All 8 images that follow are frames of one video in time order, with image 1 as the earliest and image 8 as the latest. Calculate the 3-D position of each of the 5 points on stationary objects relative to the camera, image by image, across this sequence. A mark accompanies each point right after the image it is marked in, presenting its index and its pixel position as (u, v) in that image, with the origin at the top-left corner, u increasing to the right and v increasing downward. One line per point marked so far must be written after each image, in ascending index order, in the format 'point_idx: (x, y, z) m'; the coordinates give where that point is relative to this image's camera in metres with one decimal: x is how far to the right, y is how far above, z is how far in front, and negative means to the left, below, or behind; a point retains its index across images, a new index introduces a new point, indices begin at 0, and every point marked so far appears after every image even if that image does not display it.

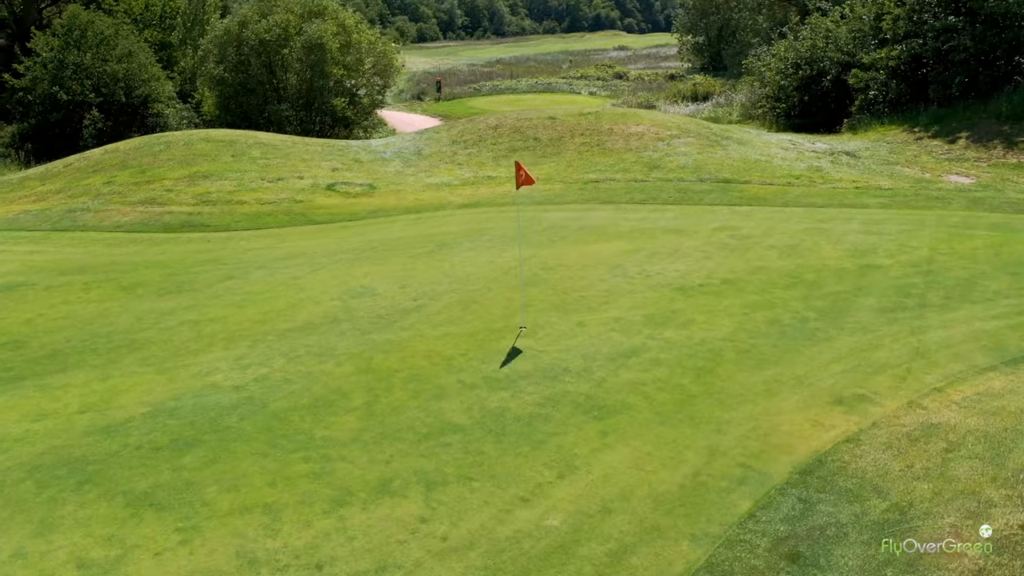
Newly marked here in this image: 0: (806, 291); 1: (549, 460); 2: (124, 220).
0: (+4.9, -0.1, +13.7) m
1: (+0.4, -1.8, +8.8) m
2: (-8.8, +1.5, +18.5) m
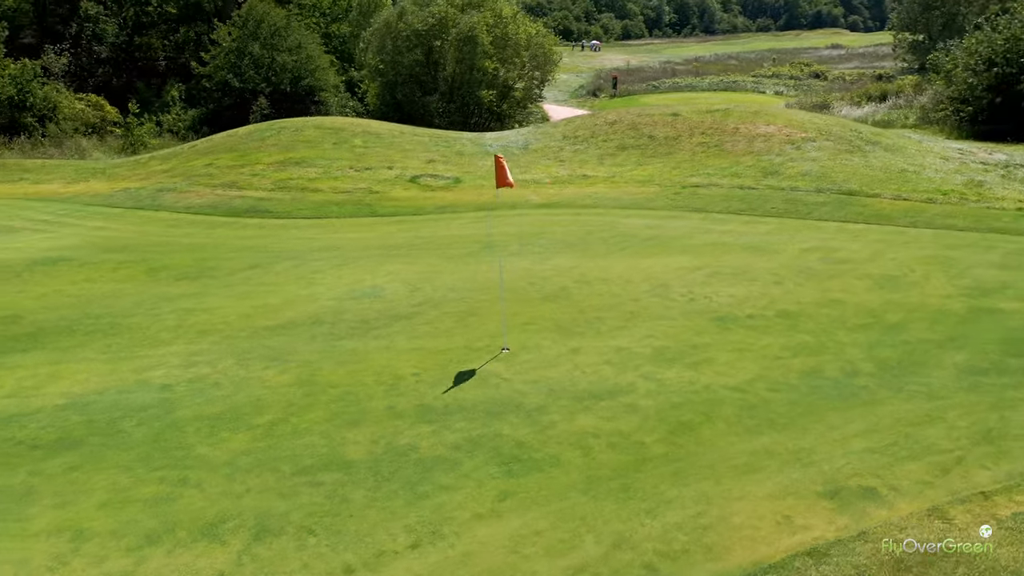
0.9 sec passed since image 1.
0: (+4.8, -0.6, +10.8) m
1: (-0.9, -2.0, +7.1) m
2: (-7.2, +2.0, +18.7) m
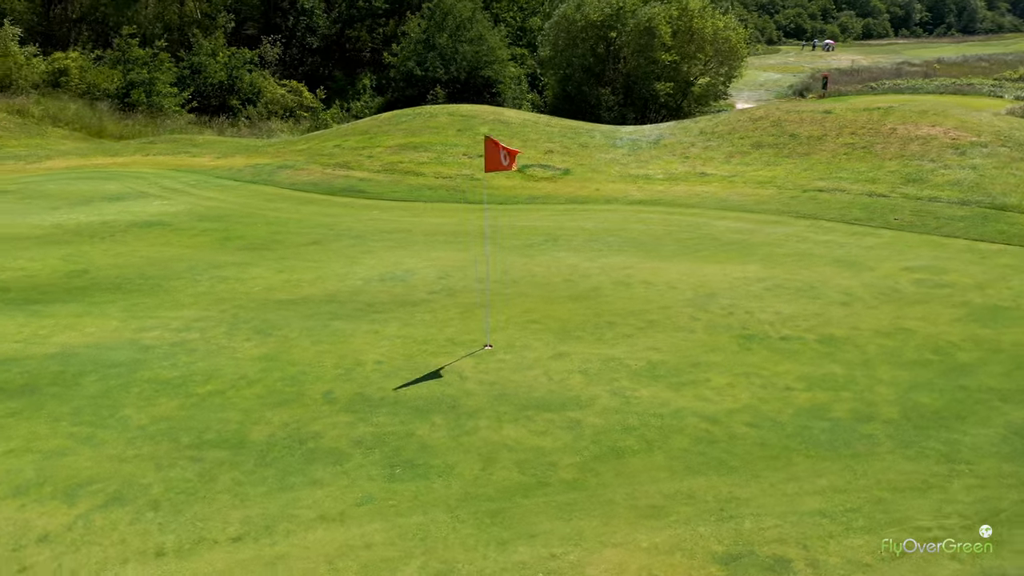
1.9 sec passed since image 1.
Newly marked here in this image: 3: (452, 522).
0: (+4.4, -1.0, +8.7) m
1: (-2.1, -1.8, +6.7) m
2: (-4.9, +2.6, +19.4) m
3: (-0.5, -1.8, +6.5) m
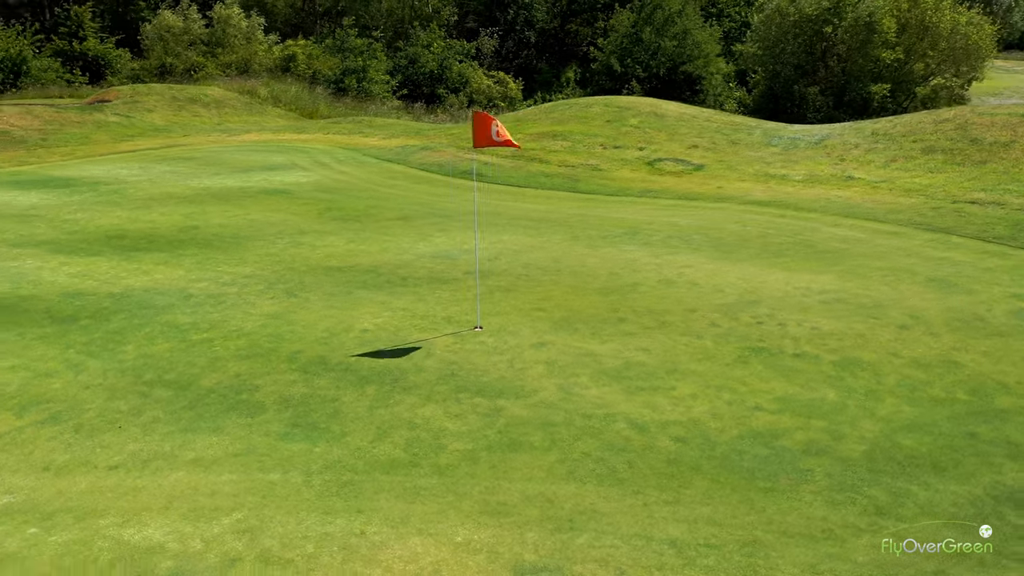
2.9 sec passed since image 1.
0: (+3.7, -1.1, +7.2) m
1: (-3.1, -1.4, +7.1) m
2: (-1.9, +3.1, +20.0) m
3: (-1.7, -1.5, +6.5) m
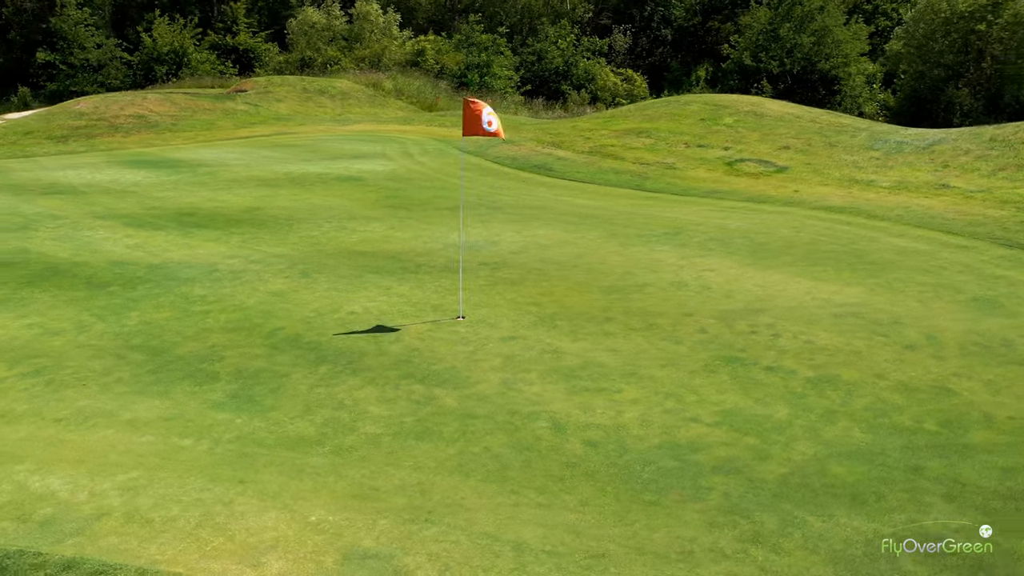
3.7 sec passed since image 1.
0: (+3.0, -1.3, +6.5) m
1: (-3.8, -1.1, +7.6) m
2: (0.0, +3.3, +20.1) m
3: (-2.5, -1.3, +6.7) m
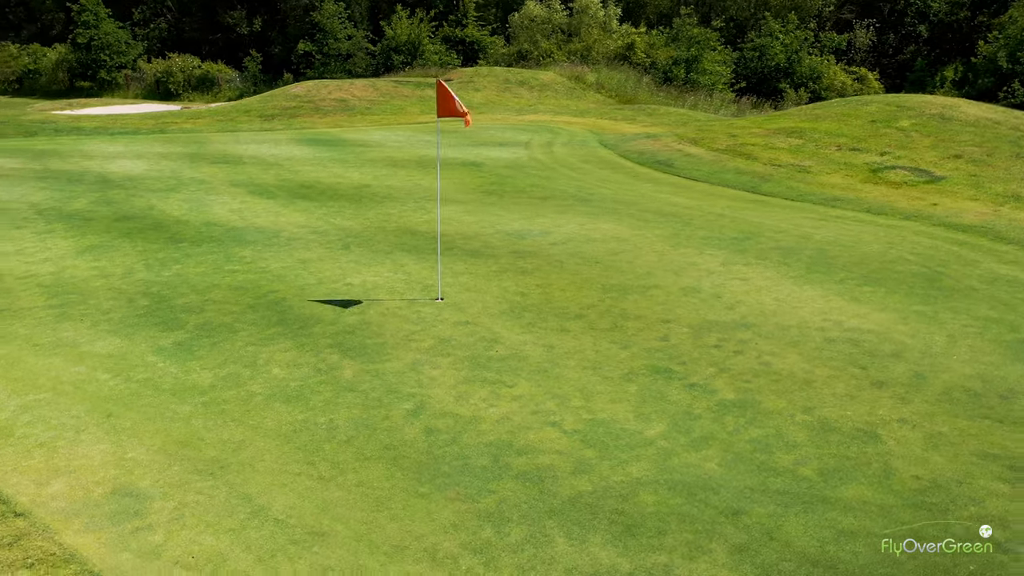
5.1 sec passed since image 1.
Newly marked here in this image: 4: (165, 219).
0: (+1.5, -1.4, +5.7) m
1: (-4.6, -0.5, +8.7) m
2: (+3.1, +3.3, +19.4) m
3: (-3.7, -0.9, +7.5) m
4: (-5.9, +1.2, +14.0) m
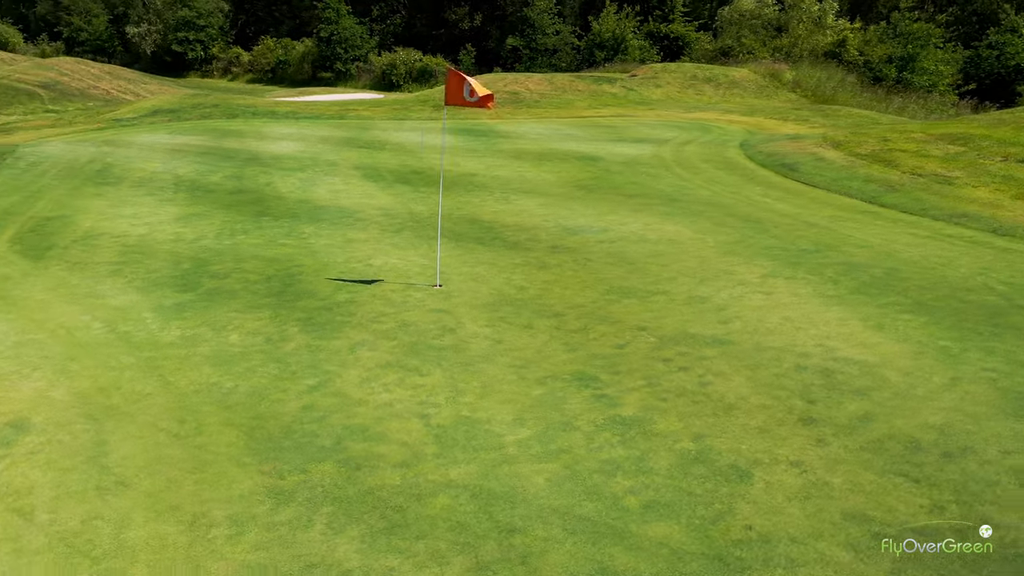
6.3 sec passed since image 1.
0: (+0.1, -1.4, +5.2) m
1: (-4.8, 0.0, +9.8) m
2: (+5.8, +3.0, +18.0) m
3: (-4.3, -0.5, +8.4) m
4: (-4.5, +1.7, +15.2) m
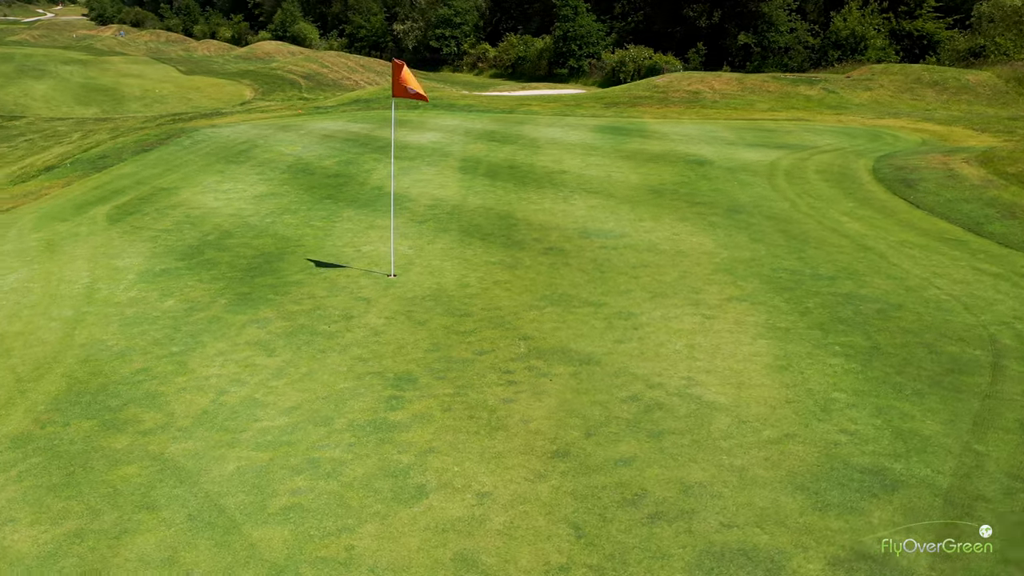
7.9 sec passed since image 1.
0: (-2.0, -1.3, +5.3) m
1: (-5.2, +0.5, +11.1) m
2: (+7.7, +2.4, +15.7) m
3: (-5.2, 0.0, +9.6) m
4: (-3.0, +2.1, +16.2) m
